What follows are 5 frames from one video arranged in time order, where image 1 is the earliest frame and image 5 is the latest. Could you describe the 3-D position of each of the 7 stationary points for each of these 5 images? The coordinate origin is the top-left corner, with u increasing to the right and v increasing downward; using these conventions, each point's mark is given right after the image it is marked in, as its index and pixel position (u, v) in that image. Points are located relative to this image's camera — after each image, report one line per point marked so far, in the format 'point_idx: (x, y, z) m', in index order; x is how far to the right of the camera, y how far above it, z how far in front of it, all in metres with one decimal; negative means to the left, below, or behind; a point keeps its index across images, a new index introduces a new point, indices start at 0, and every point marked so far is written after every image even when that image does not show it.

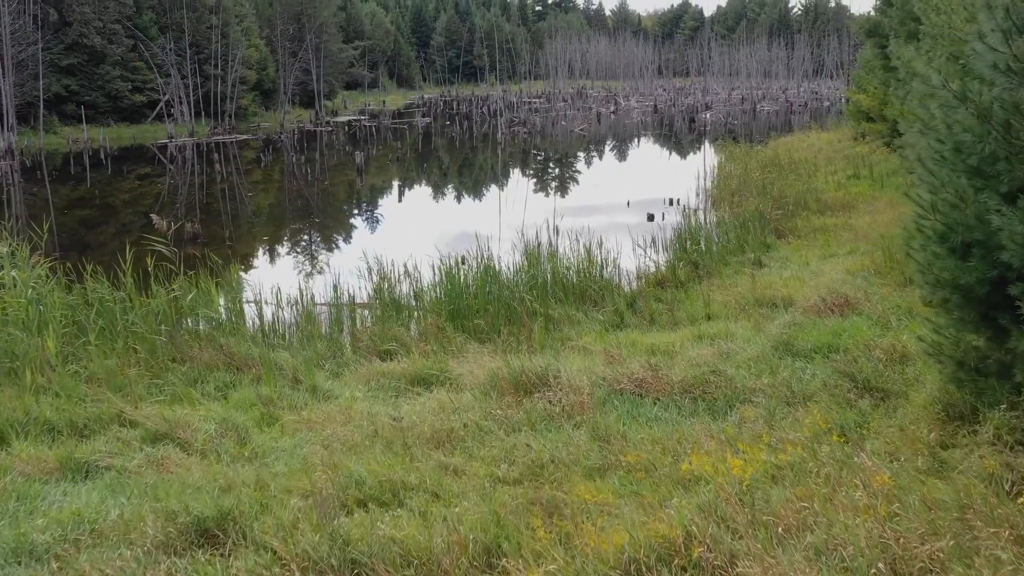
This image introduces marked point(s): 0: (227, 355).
0: (-1.2, -0.3, +4.8) m
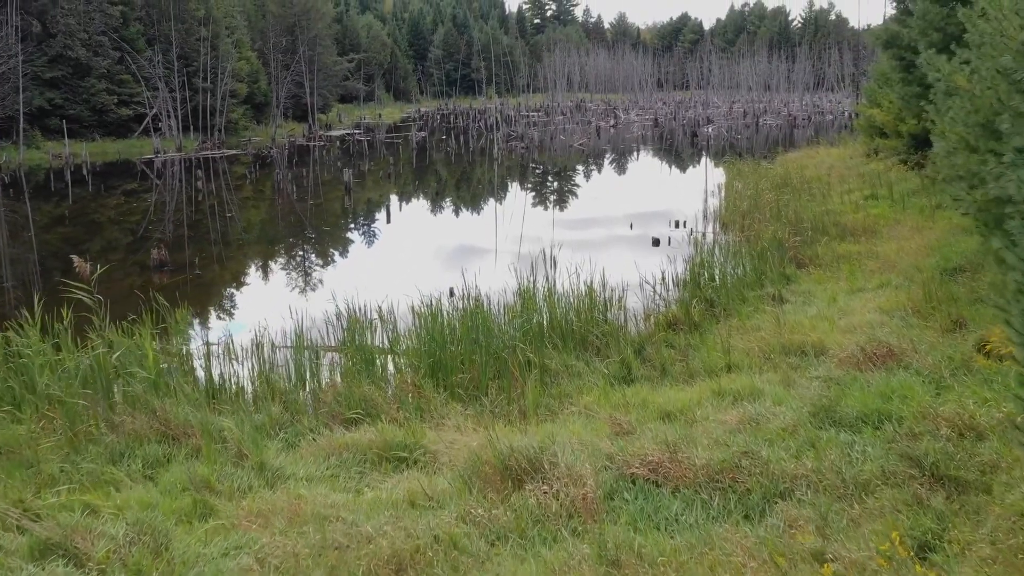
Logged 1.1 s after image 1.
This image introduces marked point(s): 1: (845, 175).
0: (-1.2, -0.5, +4.0) m
1: (+3.9, +1.3, +13.6) m
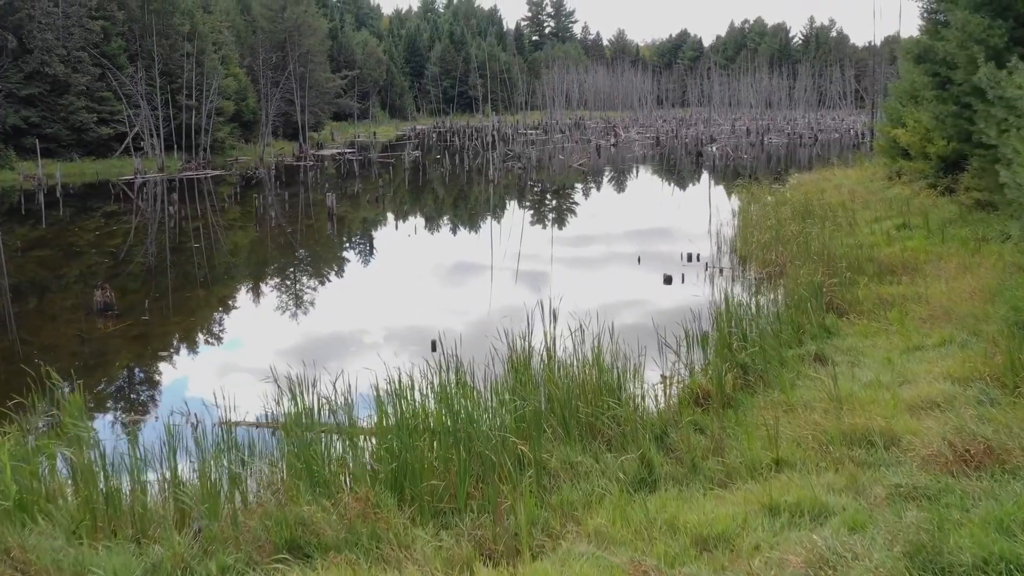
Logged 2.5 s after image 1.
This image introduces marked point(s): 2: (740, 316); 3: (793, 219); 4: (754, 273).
0: (-1.3, -0.7, +3.0) m
1: (+3.9, +1.0, +12.6) m
2: (+1.3, -0.2, +6.5) m
3: (+2.5, +0.6, +10.3) m
4: (+1.8, +0.1, +8.8) m
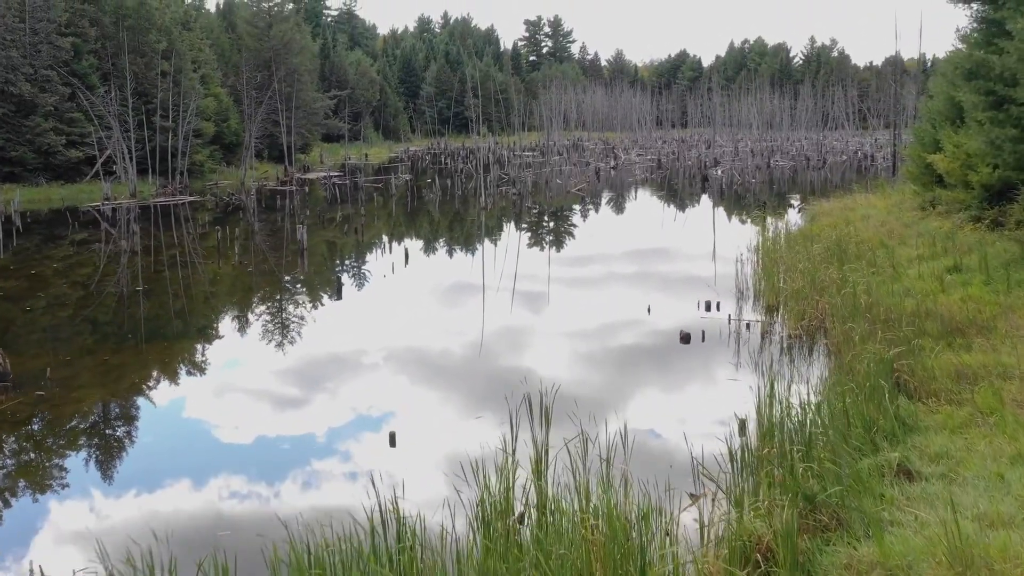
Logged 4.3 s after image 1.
0: (-1.3, -1.0, +1.5) m
1: (+3.8, +0.5, +11.2) m
2: (+1.2, -0.5, +5.0) m
3: (+2.4, +0.2, +8.9) m
4: (+1.8, -0.3, +7.4) m
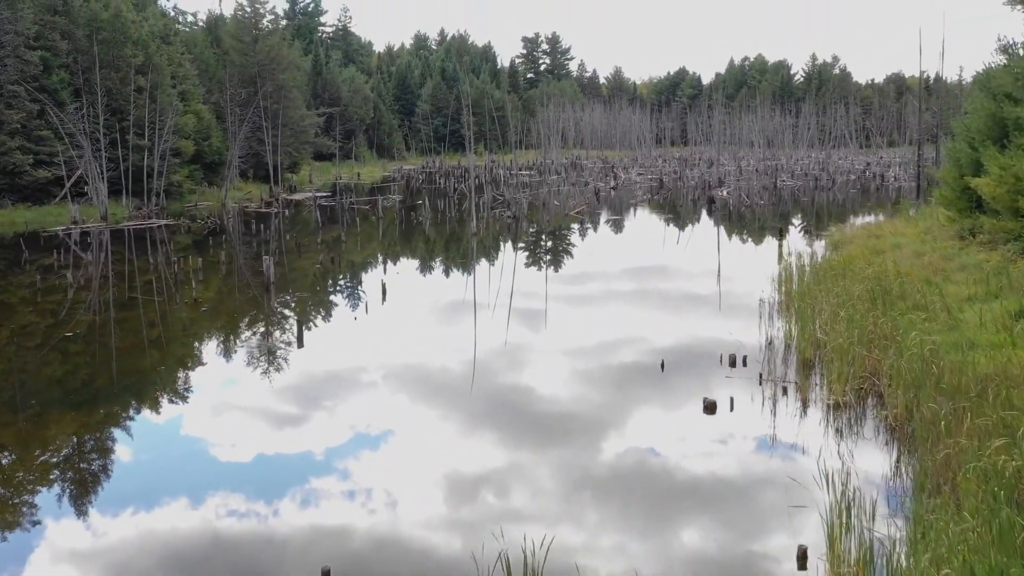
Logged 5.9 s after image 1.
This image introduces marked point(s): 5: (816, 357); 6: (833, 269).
0: (-1.4, -1.2, +0.2) m
1: (+3.7, +0.2, +9.9) m
2: (+1.1, -0.7, +3.7) m
3: (+2.3, -0.1, +7.6) m
4: (+1.7, -0.6, +6.0) m
5: (+1.9, -0.4, +7.2) m
6: (+2.7, +0.2, +9.8) m
